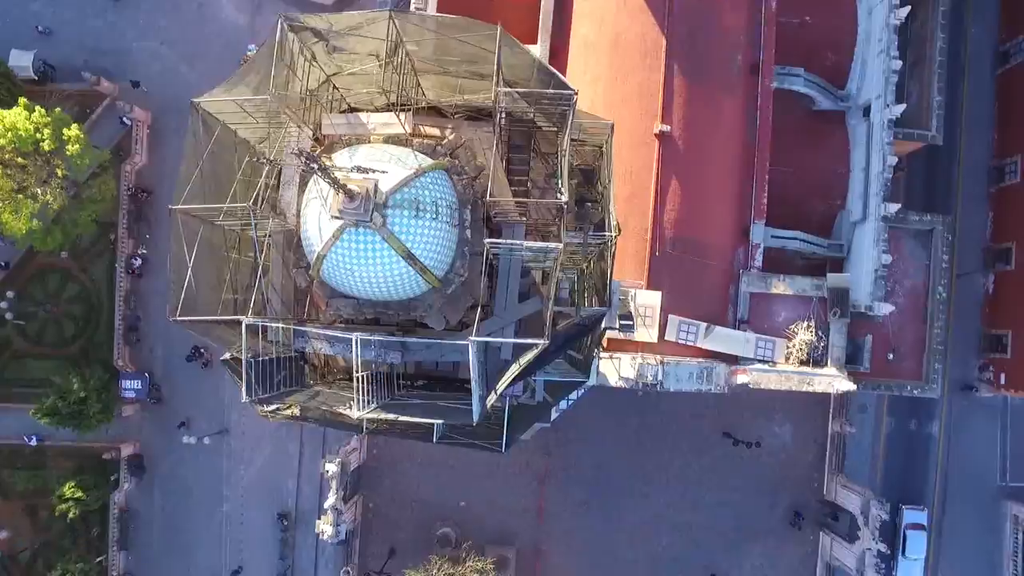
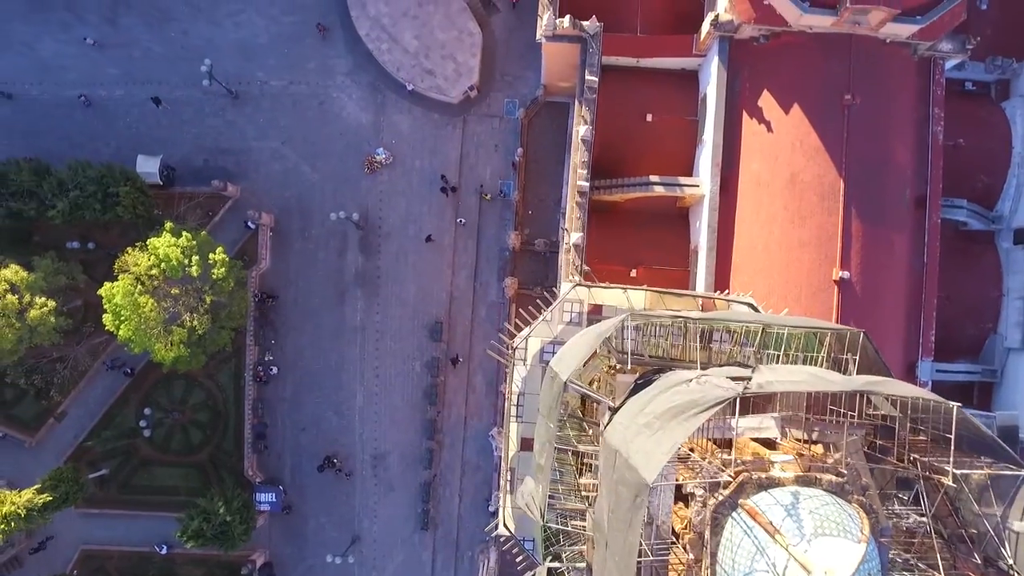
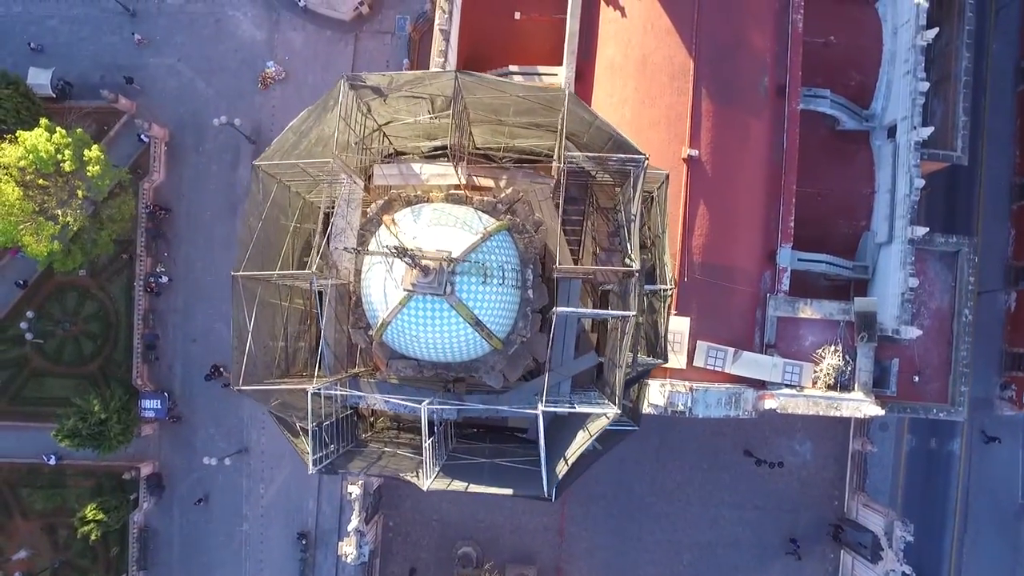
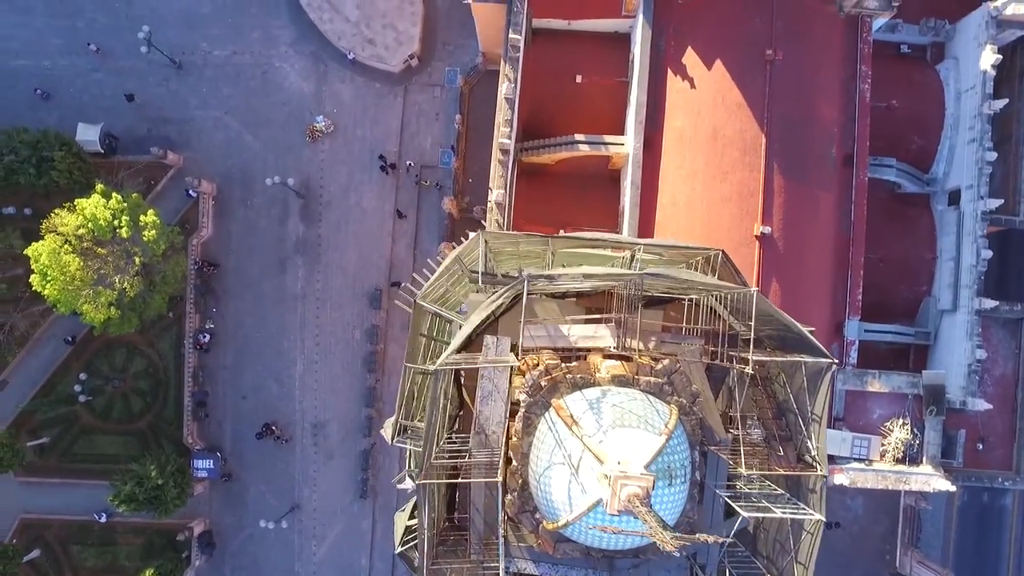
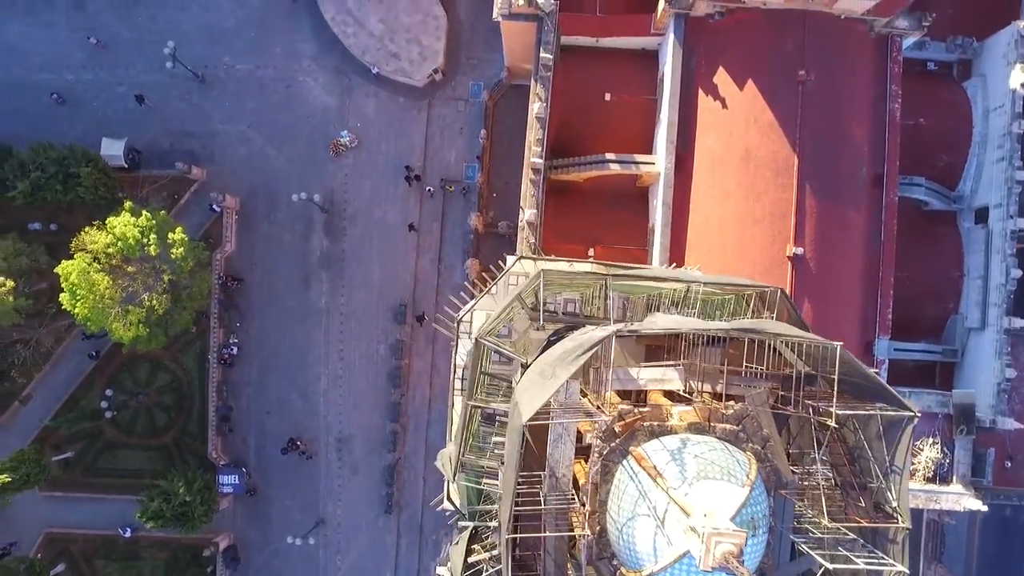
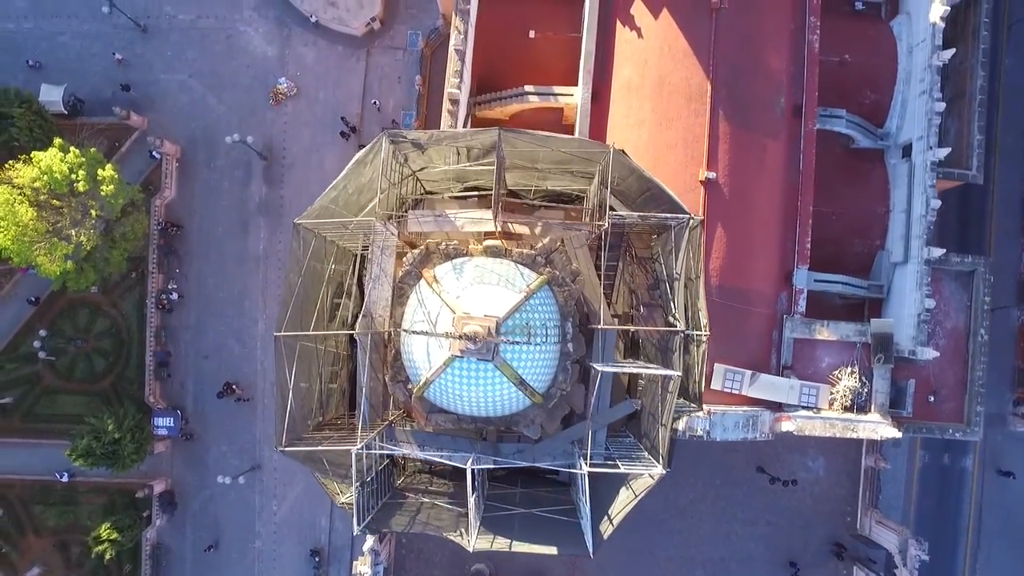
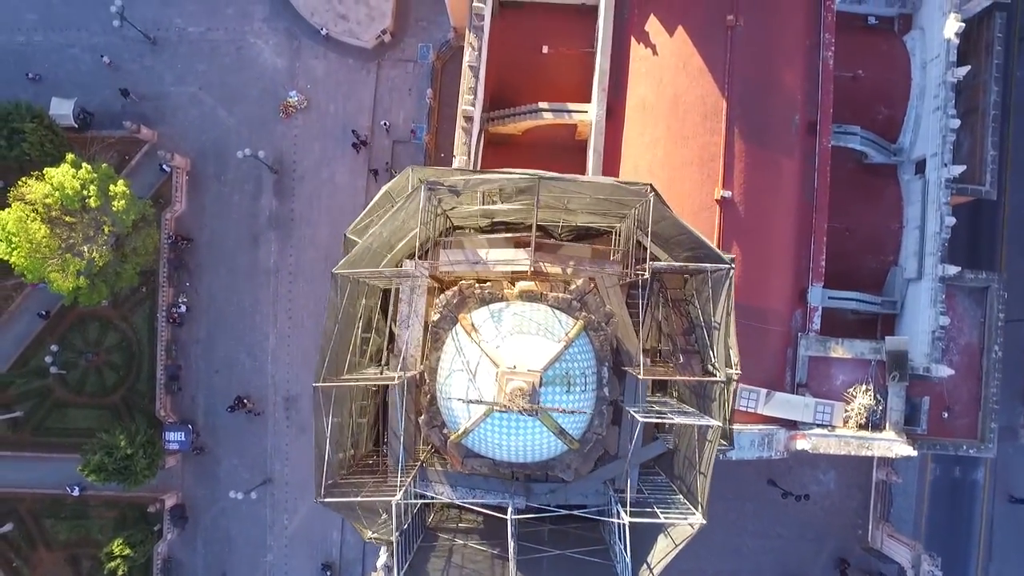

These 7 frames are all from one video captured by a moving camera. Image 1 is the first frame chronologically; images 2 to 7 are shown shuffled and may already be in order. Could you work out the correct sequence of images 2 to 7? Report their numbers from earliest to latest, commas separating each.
3, 6, 7, 4, 5, 2
